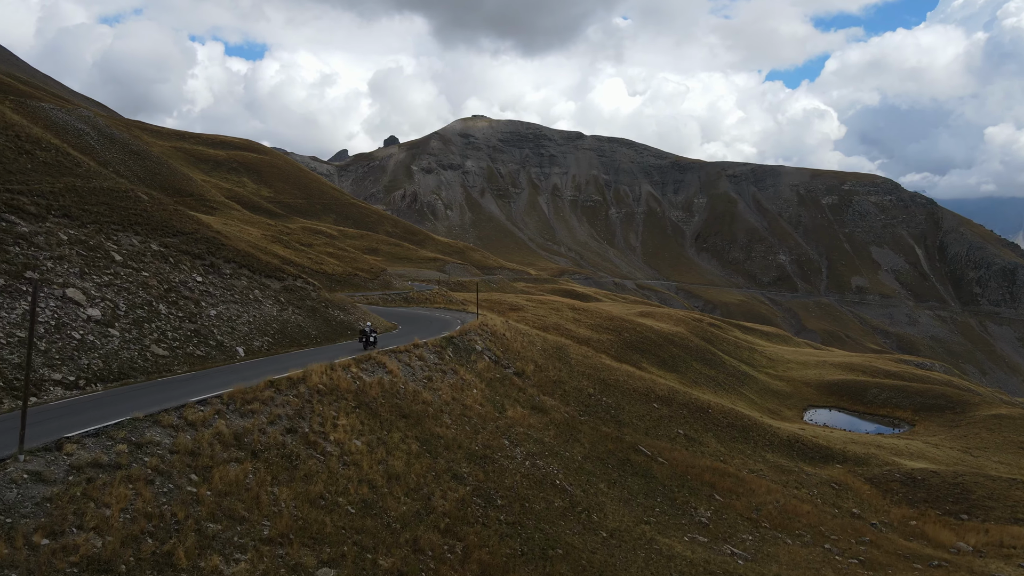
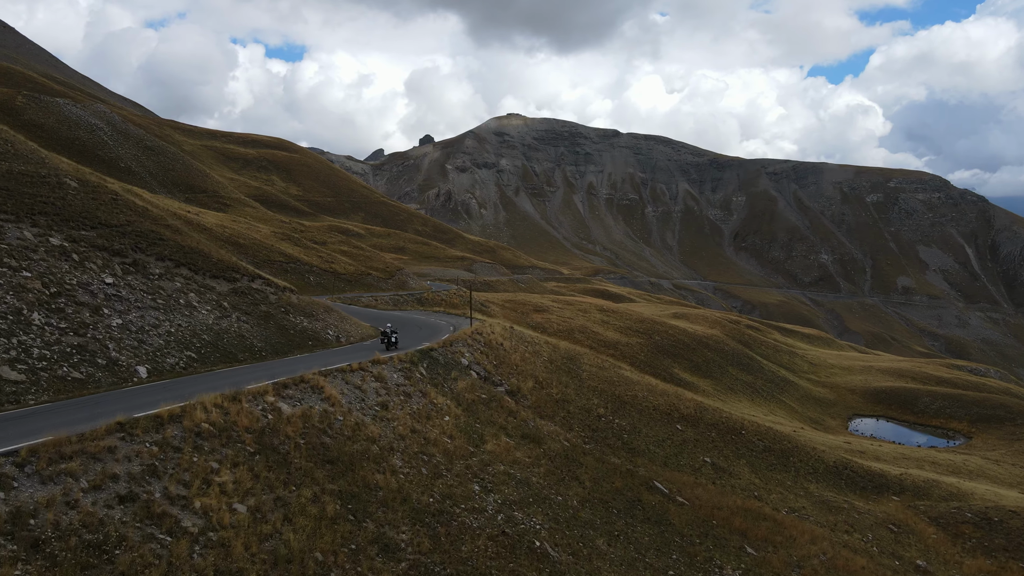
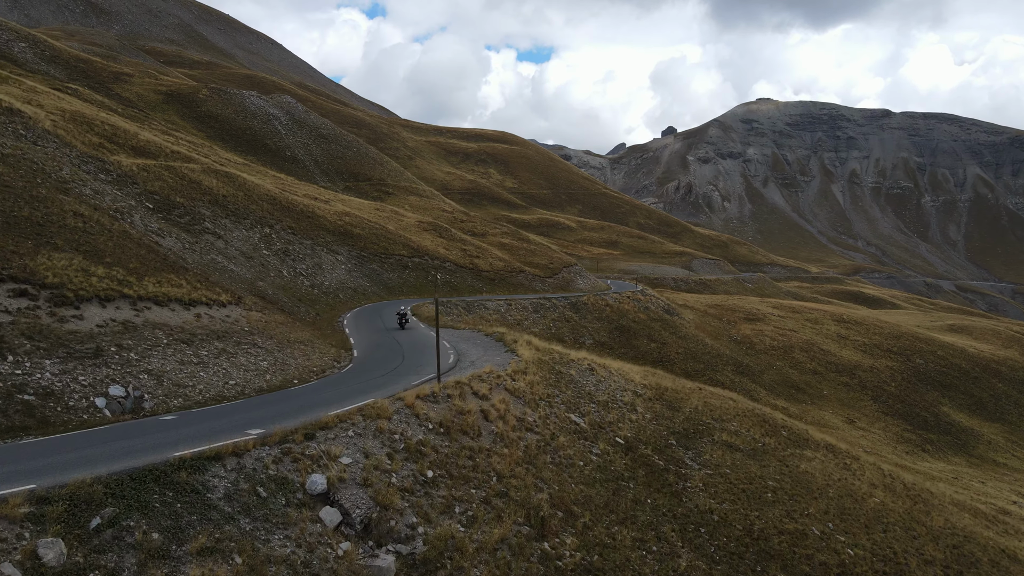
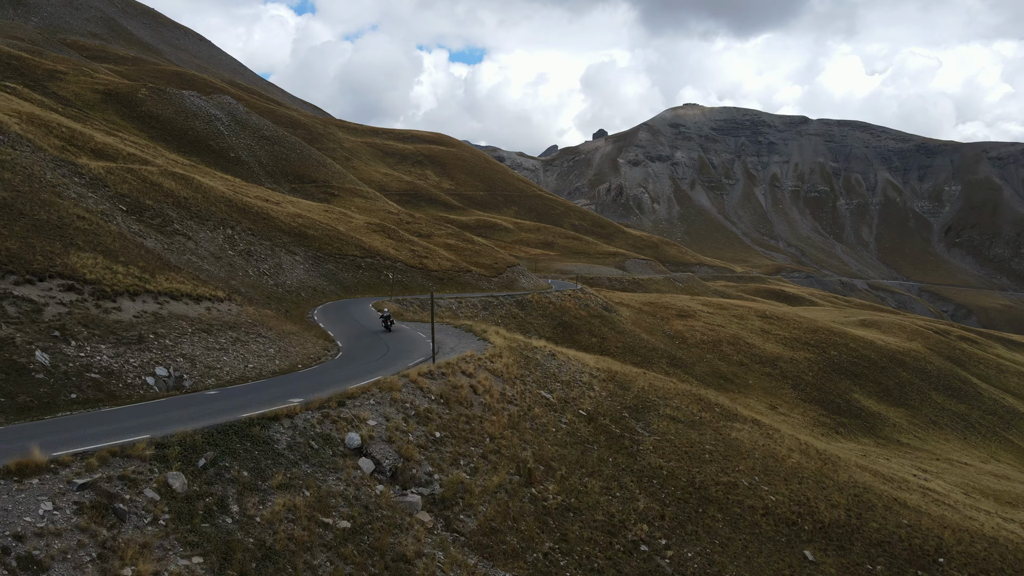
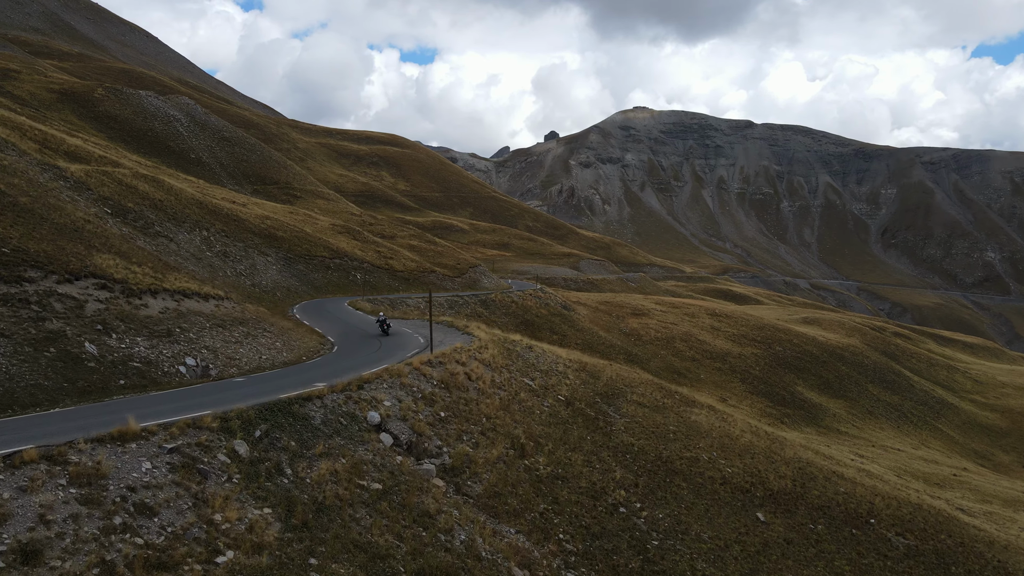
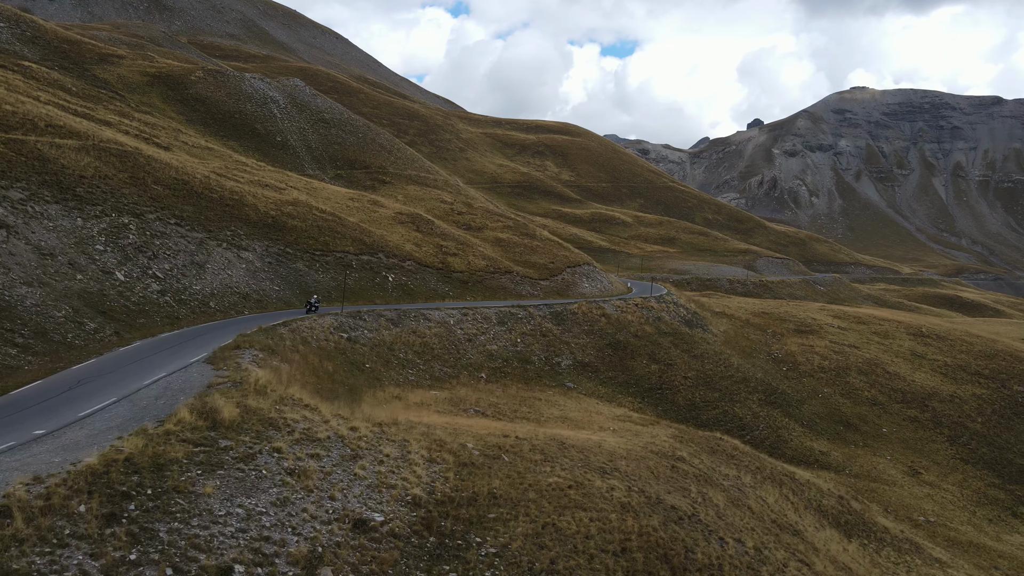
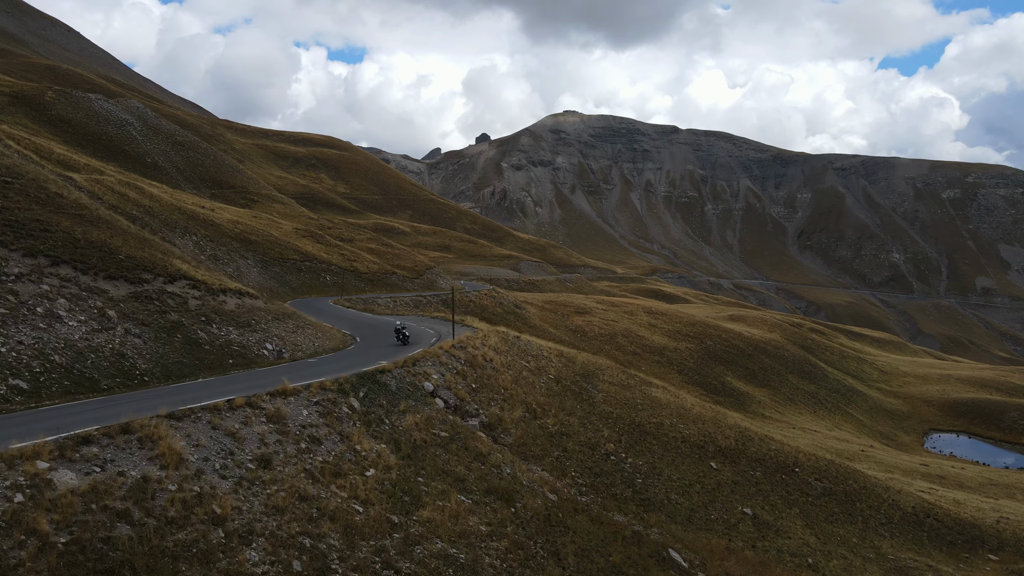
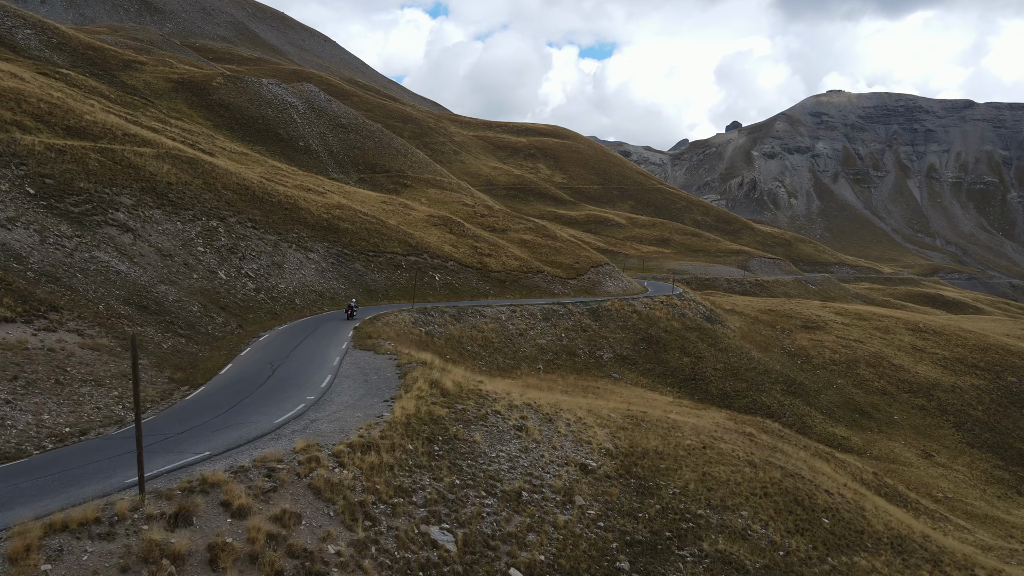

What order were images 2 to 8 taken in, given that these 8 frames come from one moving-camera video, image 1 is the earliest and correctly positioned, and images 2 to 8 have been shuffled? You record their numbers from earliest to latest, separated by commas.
2, 7, 5, 4, 3, 8, 6
